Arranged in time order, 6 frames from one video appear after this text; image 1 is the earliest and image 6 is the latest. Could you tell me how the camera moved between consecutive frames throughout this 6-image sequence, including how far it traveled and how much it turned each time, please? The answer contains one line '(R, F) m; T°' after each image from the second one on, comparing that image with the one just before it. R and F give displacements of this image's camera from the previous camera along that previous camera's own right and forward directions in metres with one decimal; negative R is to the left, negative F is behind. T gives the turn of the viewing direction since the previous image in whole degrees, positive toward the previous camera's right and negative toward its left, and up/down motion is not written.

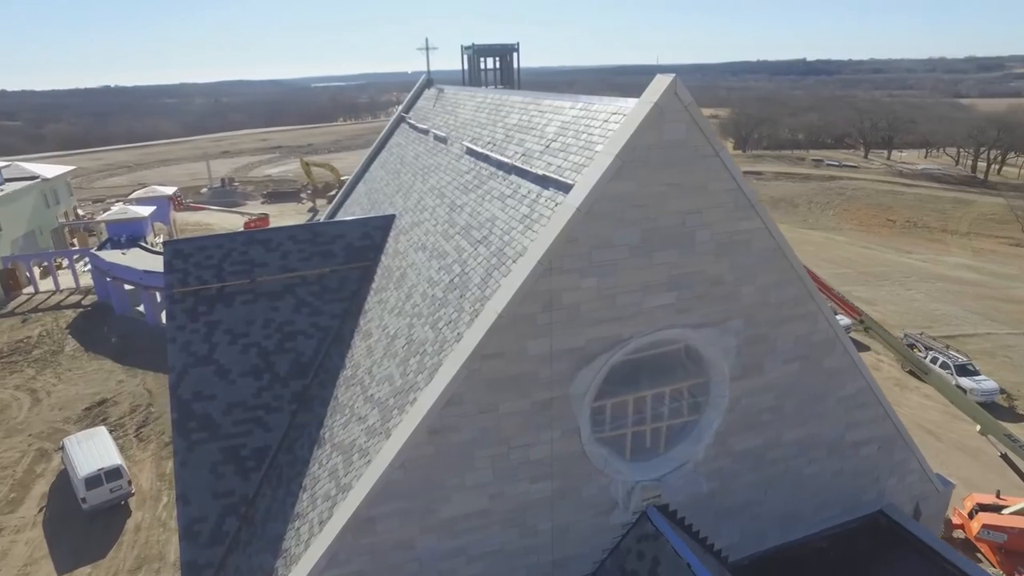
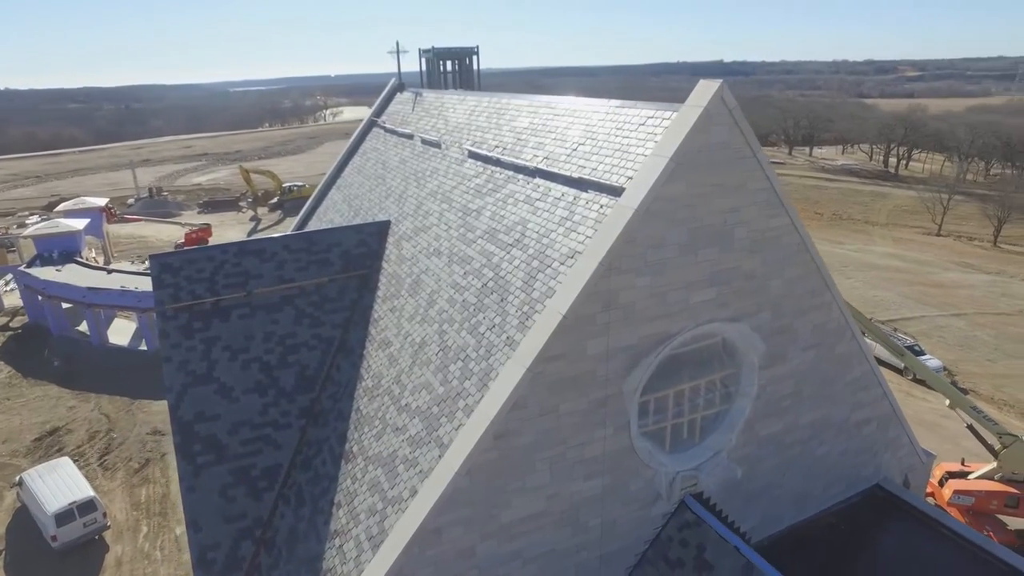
(-1.5, 0.0) m; +6°
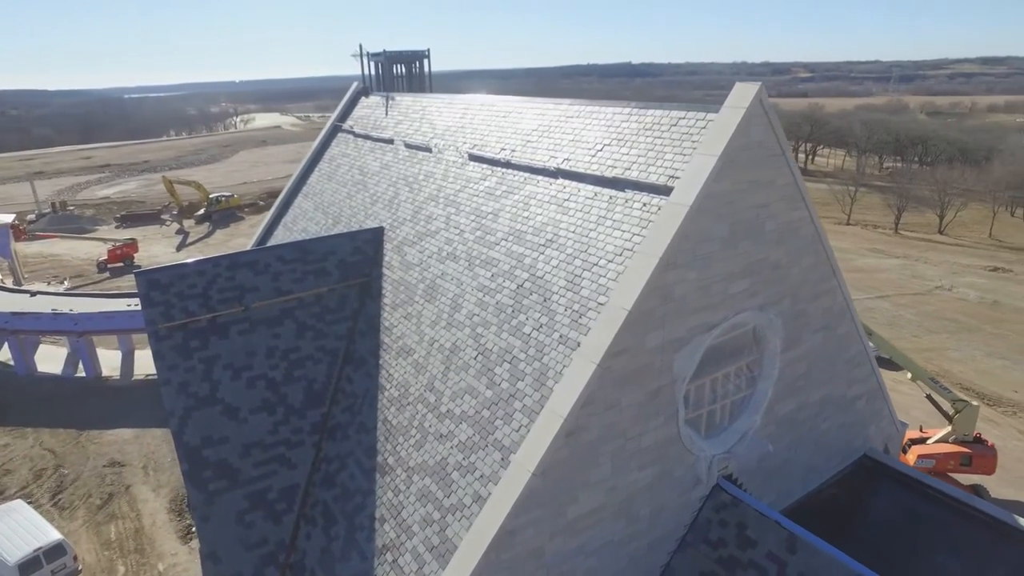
(-1.7, 0.0) m; +7°
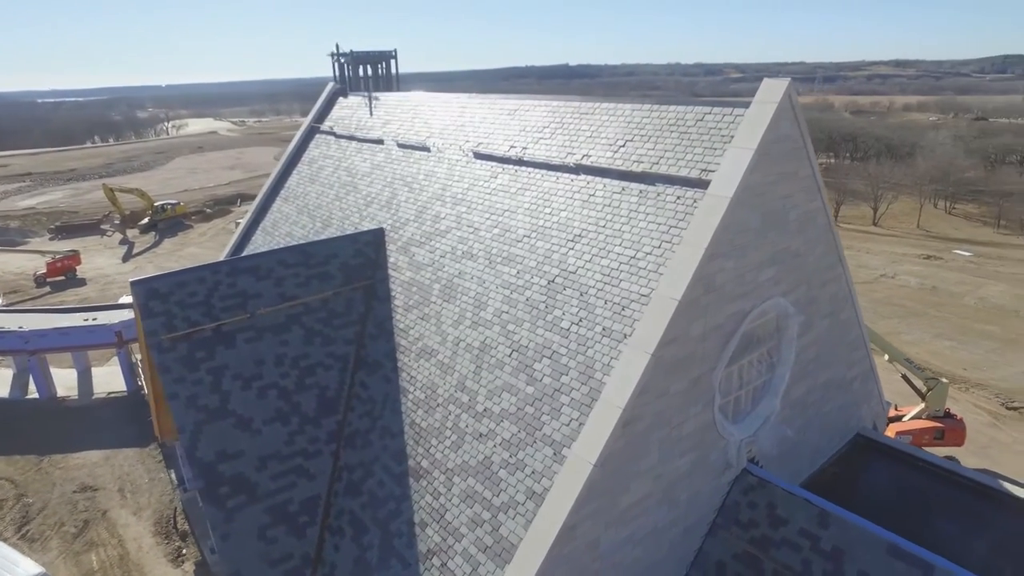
(-1.3, +0.1) m; +5°
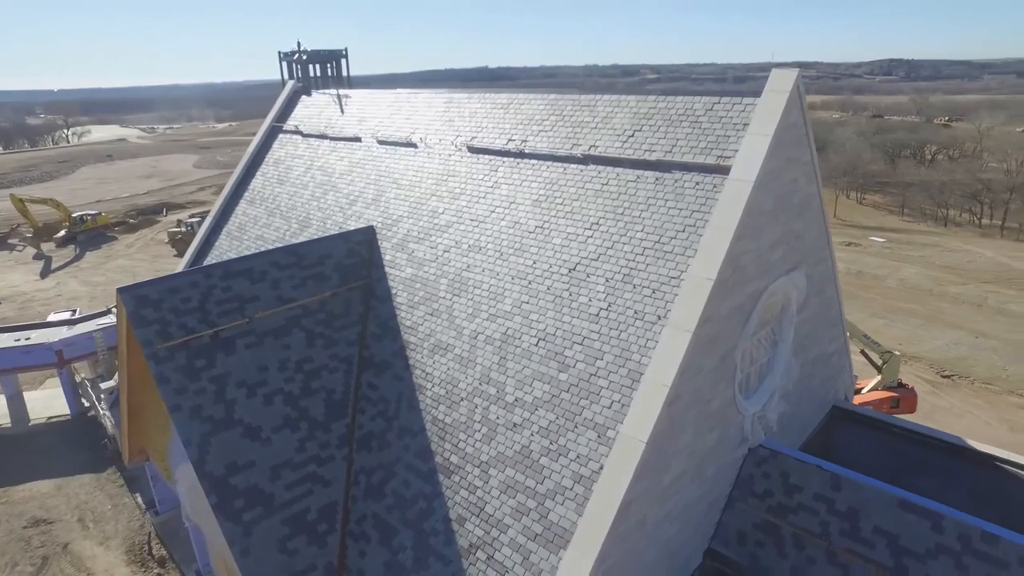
(-1.4, +0.1) m; +7°
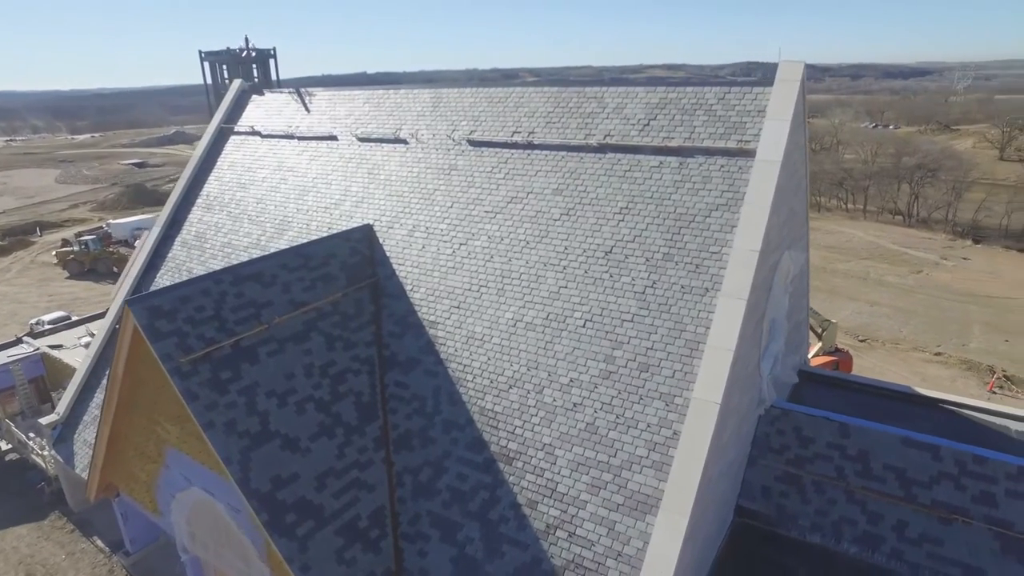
(-2.3, +0.1) m; +10°
